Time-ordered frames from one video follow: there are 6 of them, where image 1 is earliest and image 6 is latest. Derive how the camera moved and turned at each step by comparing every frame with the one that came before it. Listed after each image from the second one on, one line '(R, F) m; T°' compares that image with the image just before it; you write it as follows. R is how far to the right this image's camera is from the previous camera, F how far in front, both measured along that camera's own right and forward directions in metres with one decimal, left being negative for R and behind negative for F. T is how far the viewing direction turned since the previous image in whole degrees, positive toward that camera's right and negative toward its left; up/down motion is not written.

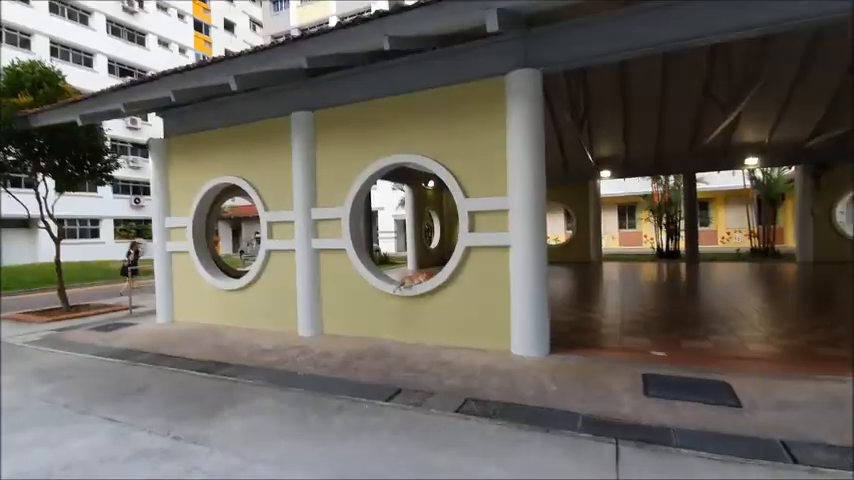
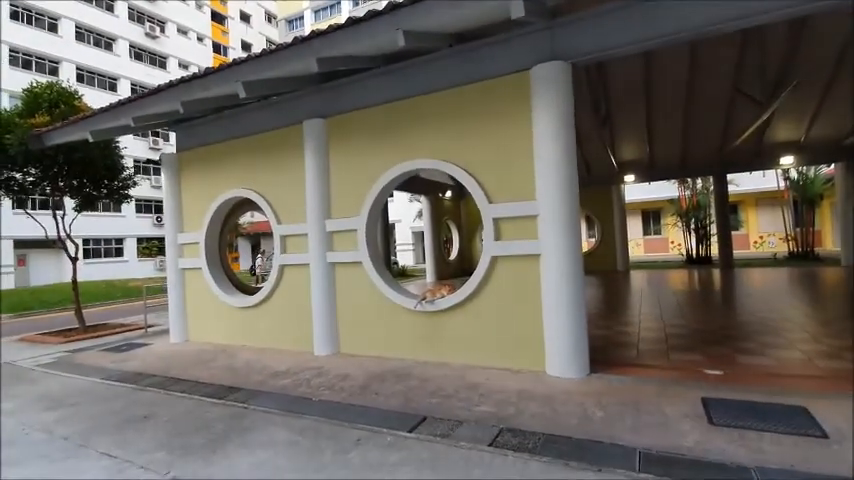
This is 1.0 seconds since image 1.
(-0.1, +0.4) m; -2°
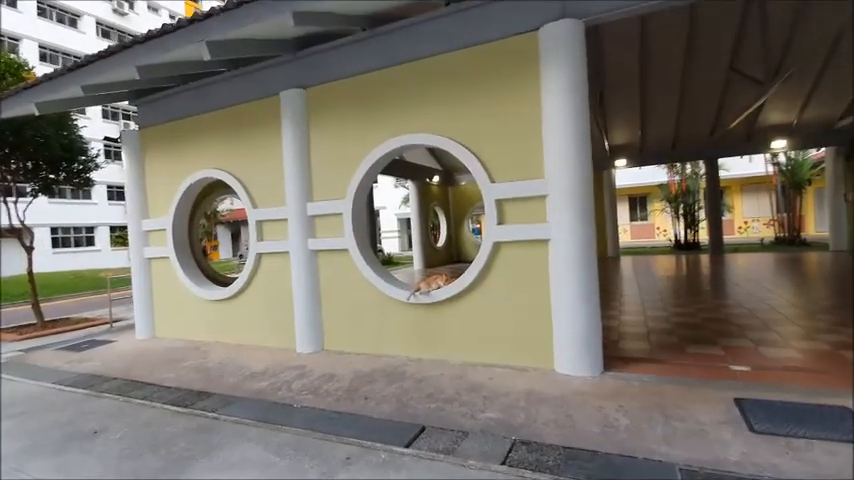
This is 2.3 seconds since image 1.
(-0.1, +0.5) m; +2°
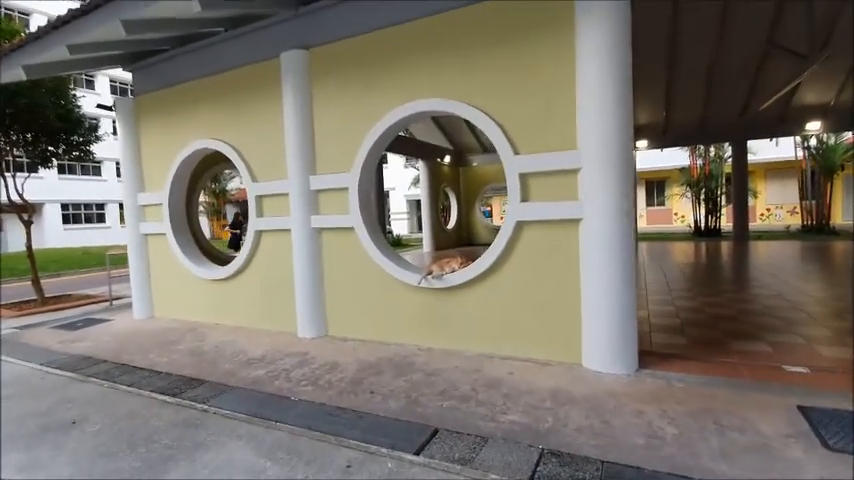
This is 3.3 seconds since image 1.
(0.0, +0.4) m; -1°
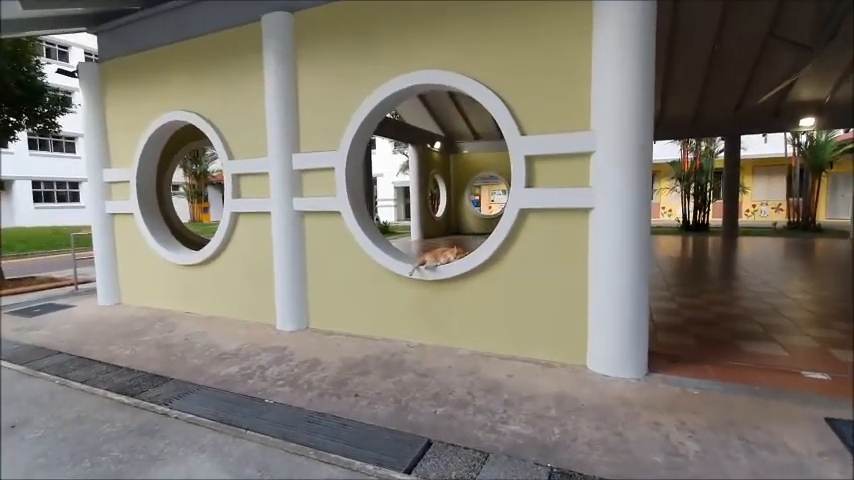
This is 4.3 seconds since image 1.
(-0.1, +0.4) m; +2°
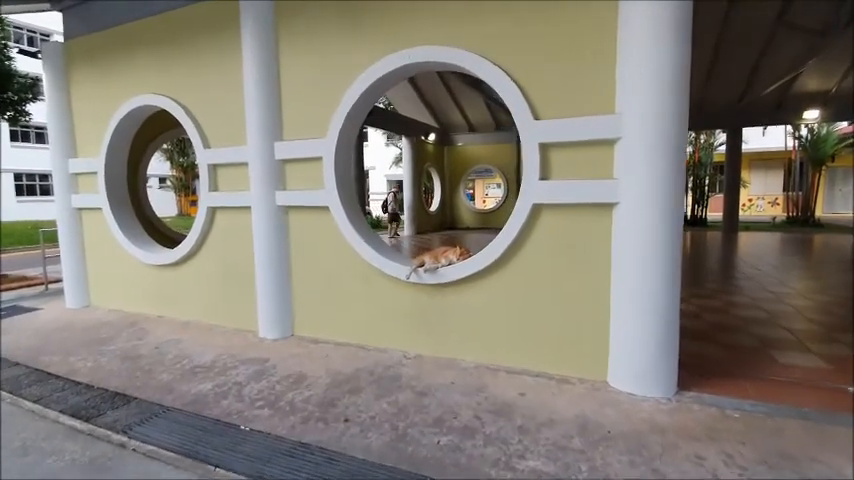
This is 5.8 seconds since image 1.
(0.0, +0.4) m; +1°
